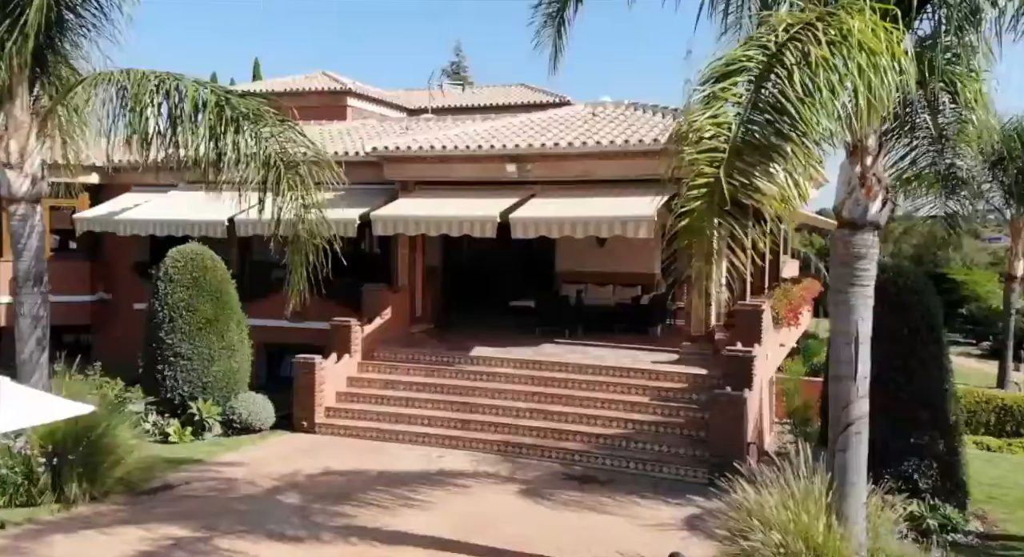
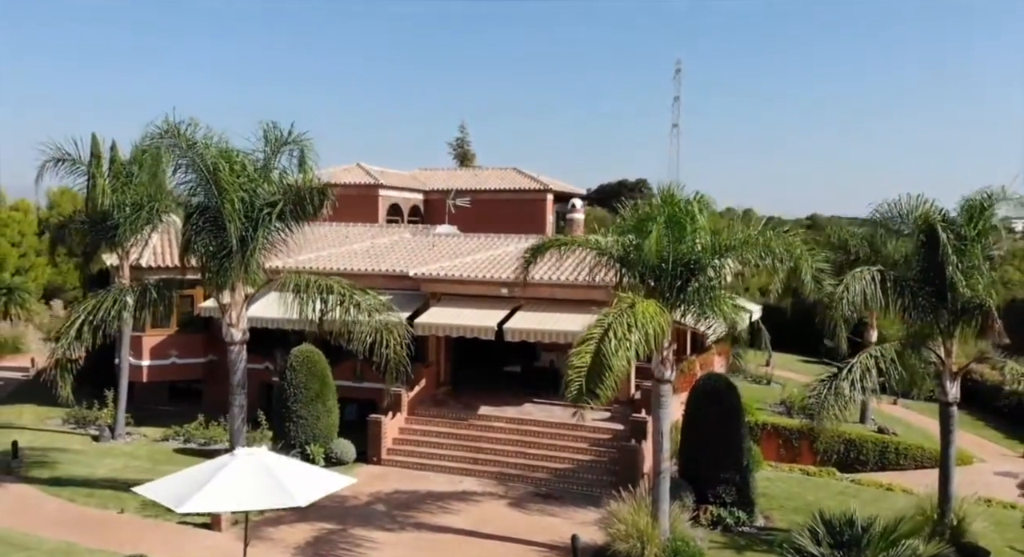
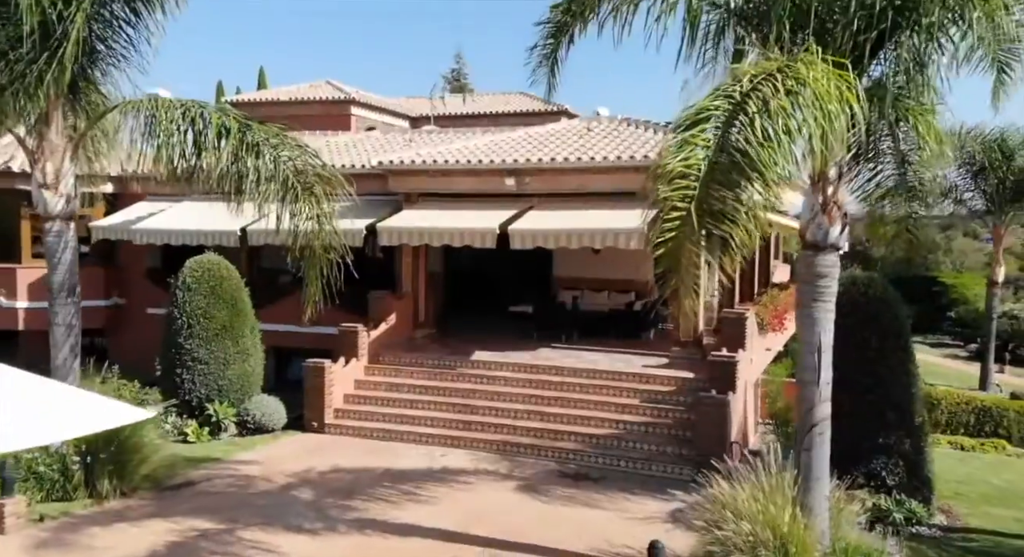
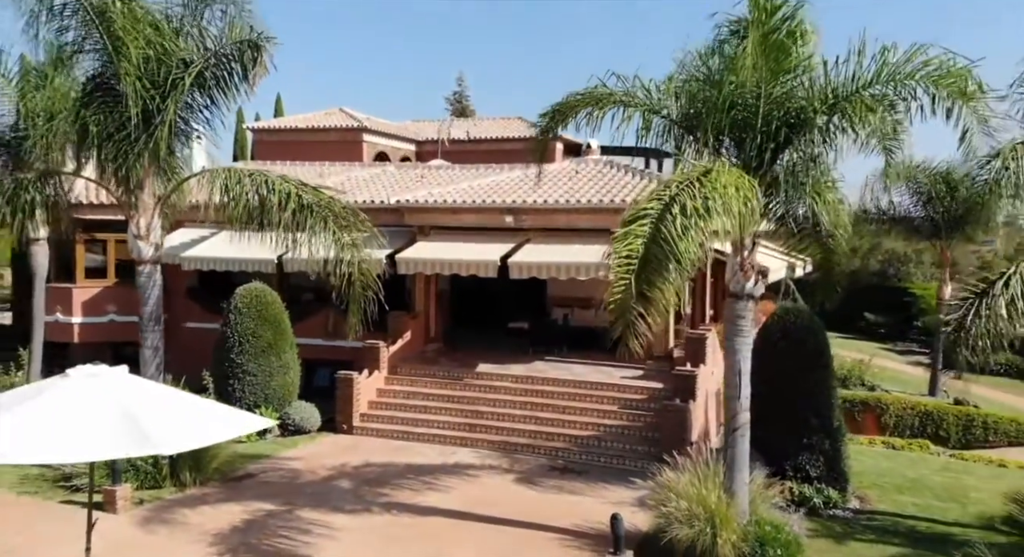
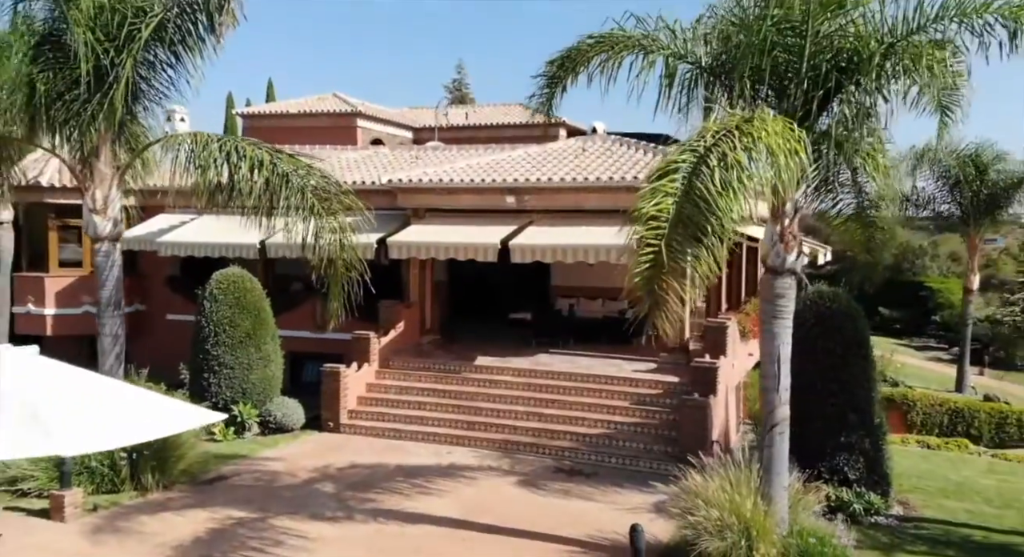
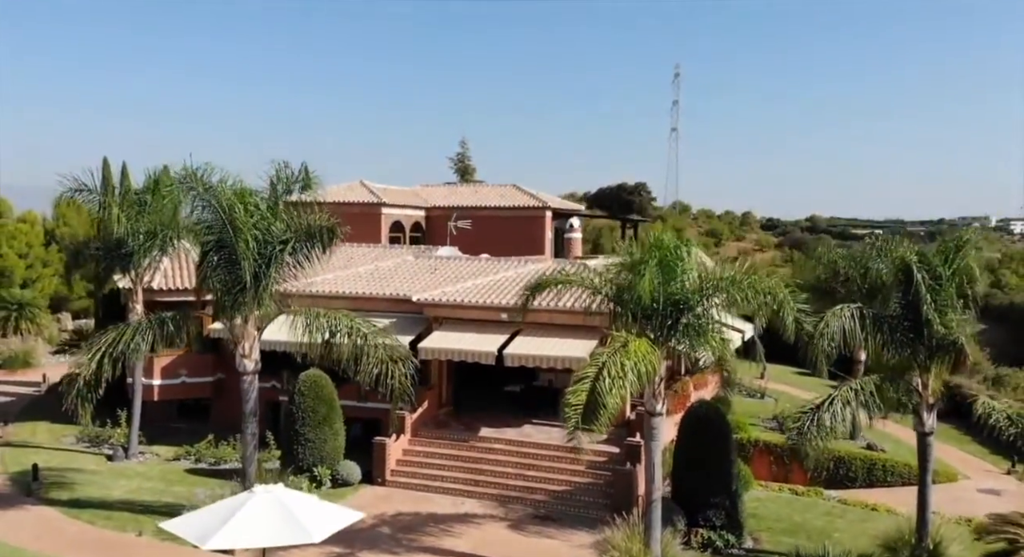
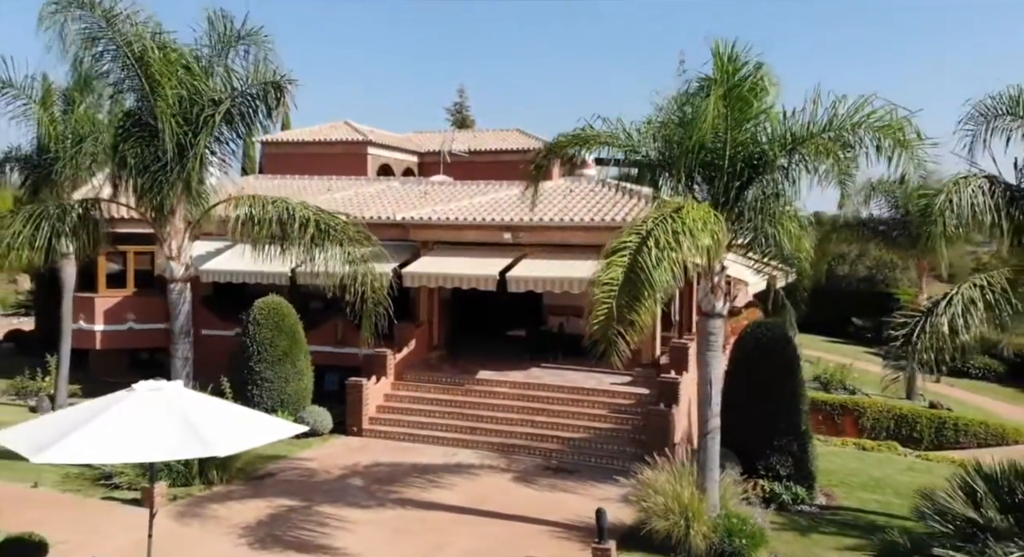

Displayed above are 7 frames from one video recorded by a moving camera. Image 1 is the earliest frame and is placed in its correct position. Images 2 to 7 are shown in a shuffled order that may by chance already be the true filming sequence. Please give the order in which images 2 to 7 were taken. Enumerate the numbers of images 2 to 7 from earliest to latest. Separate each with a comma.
3, 5, 4, 7, 2, 6
